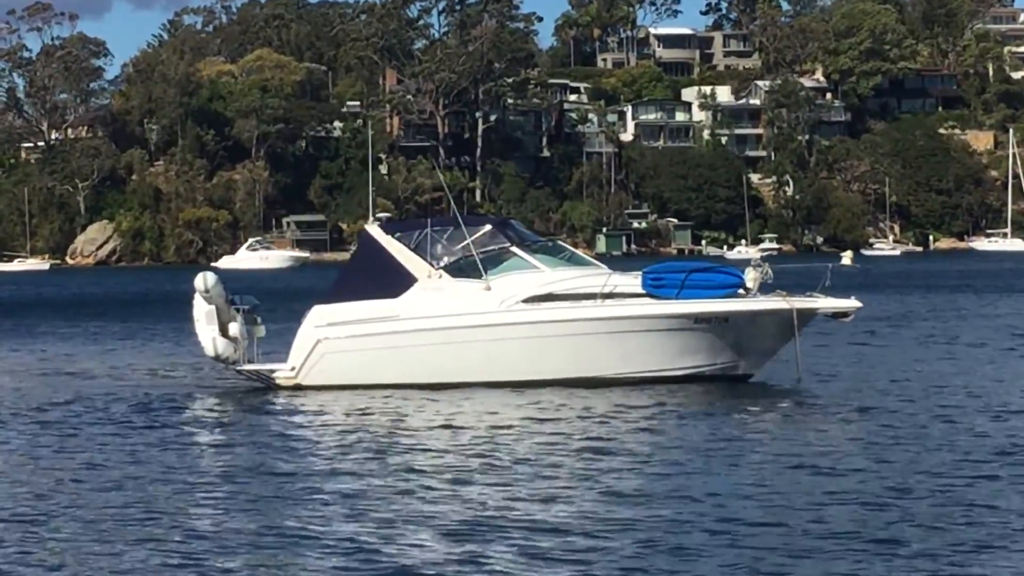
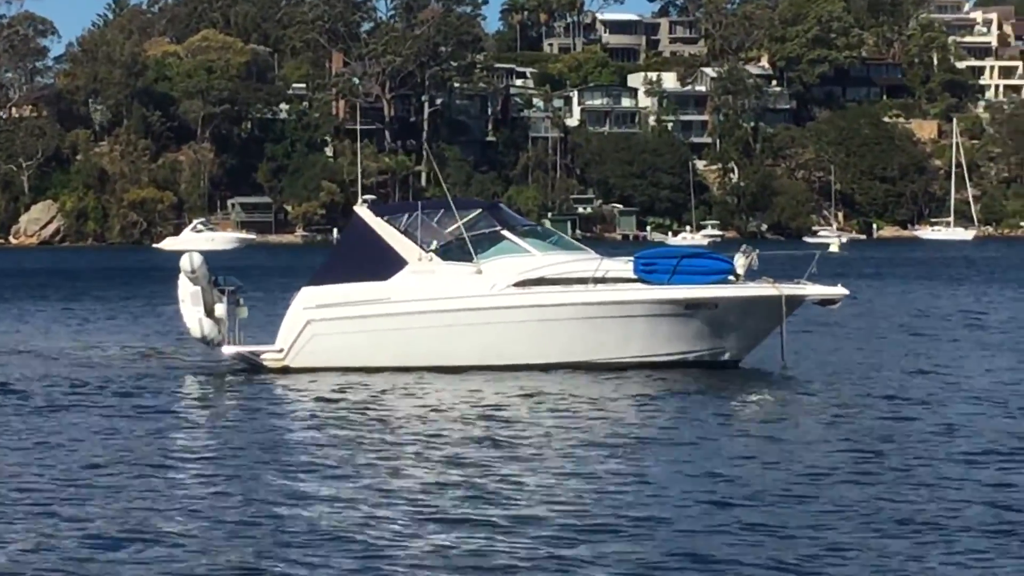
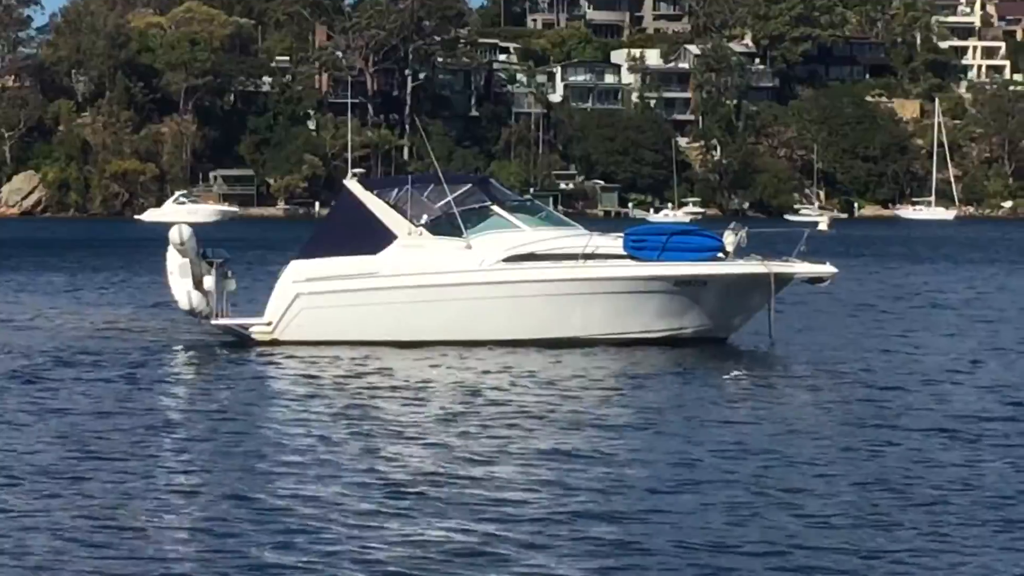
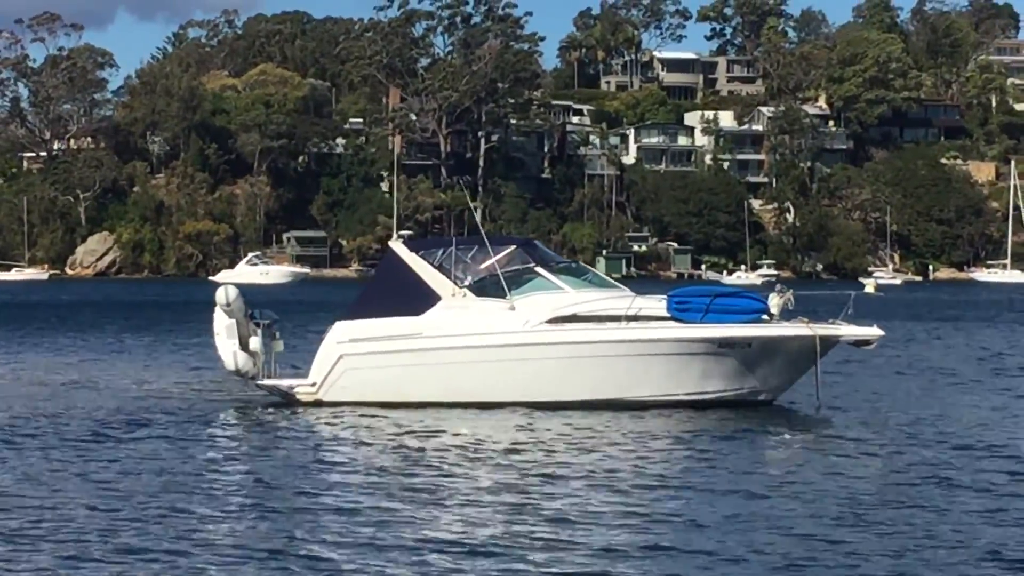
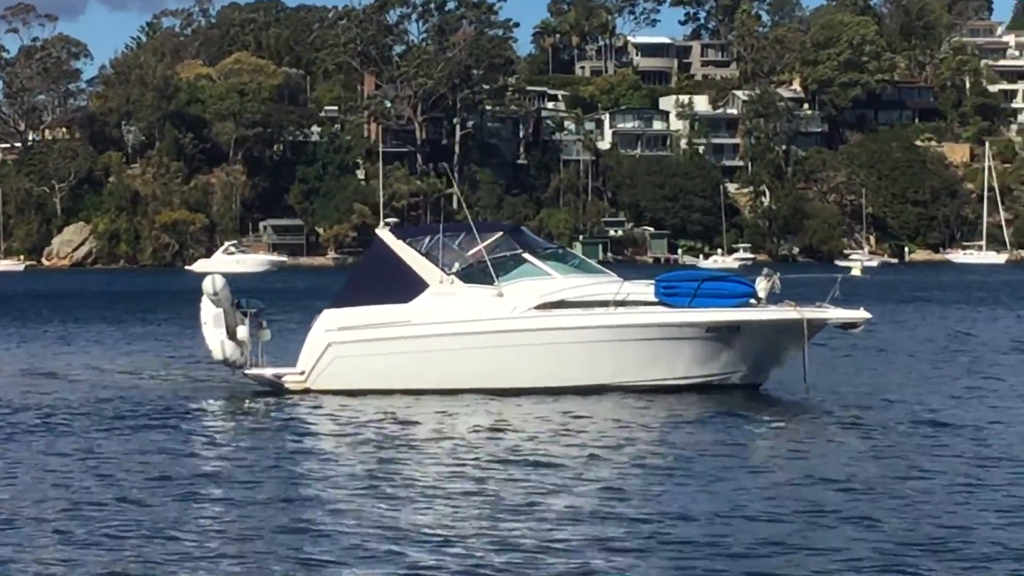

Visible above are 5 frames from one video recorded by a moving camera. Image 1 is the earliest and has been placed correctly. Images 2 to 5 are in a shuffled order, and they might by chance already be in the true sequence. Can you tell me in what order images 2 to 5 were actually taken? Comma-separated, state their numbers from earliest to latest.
4, 5, 2, 3
